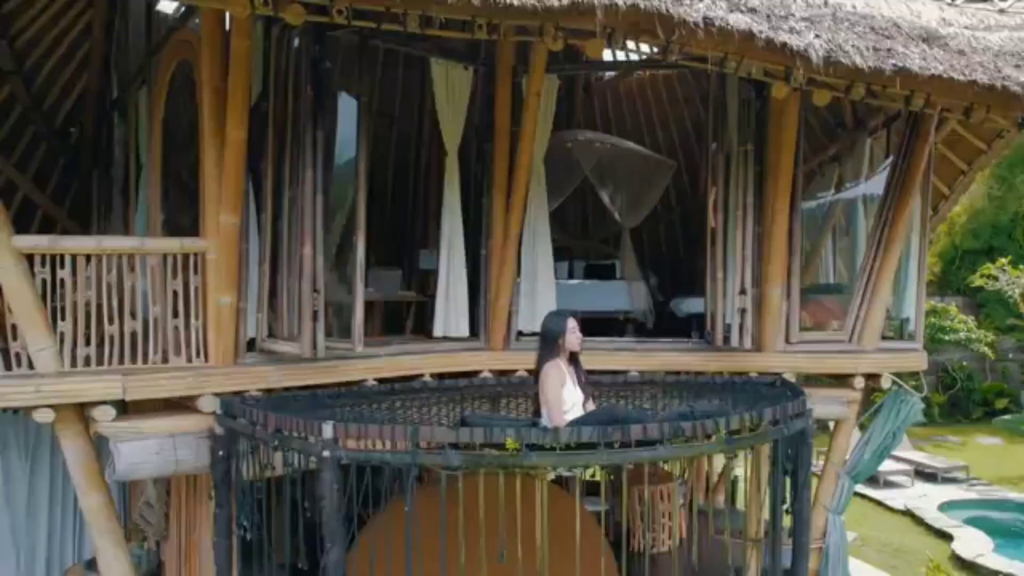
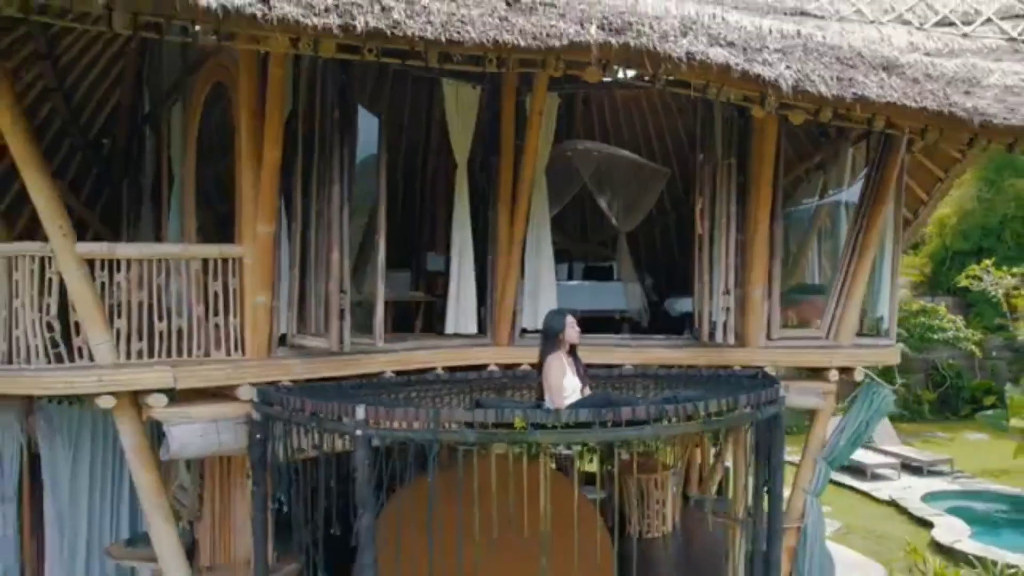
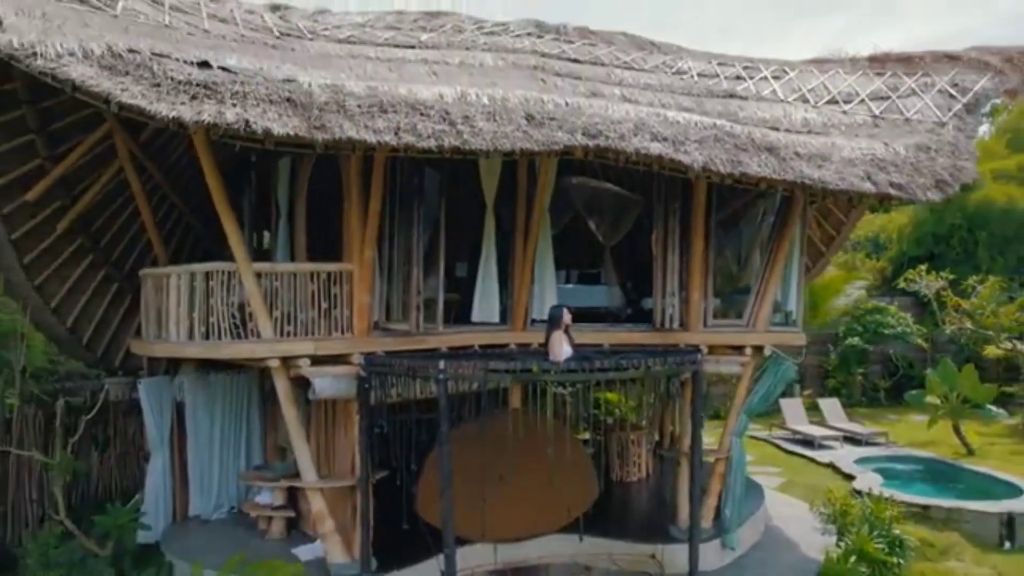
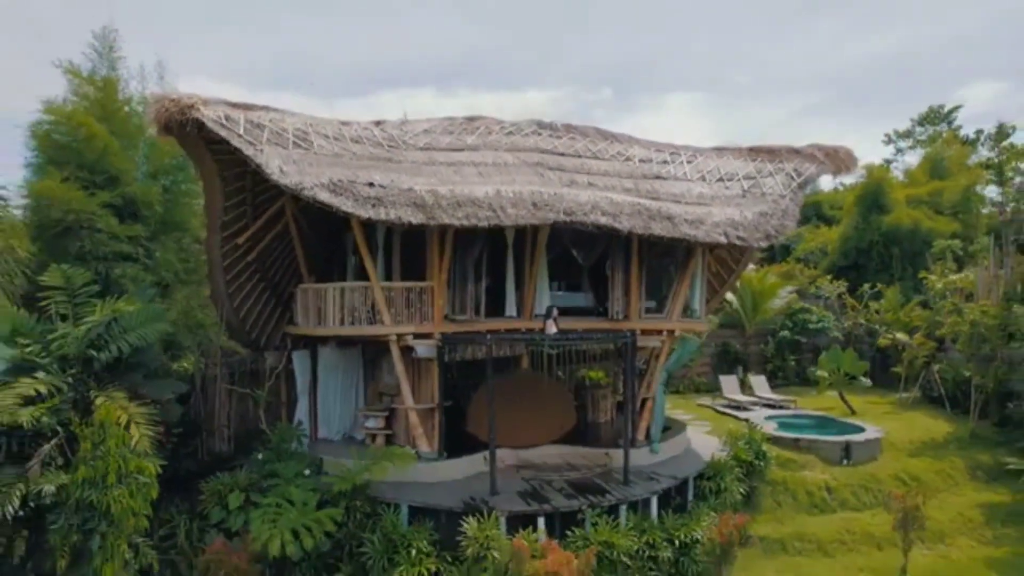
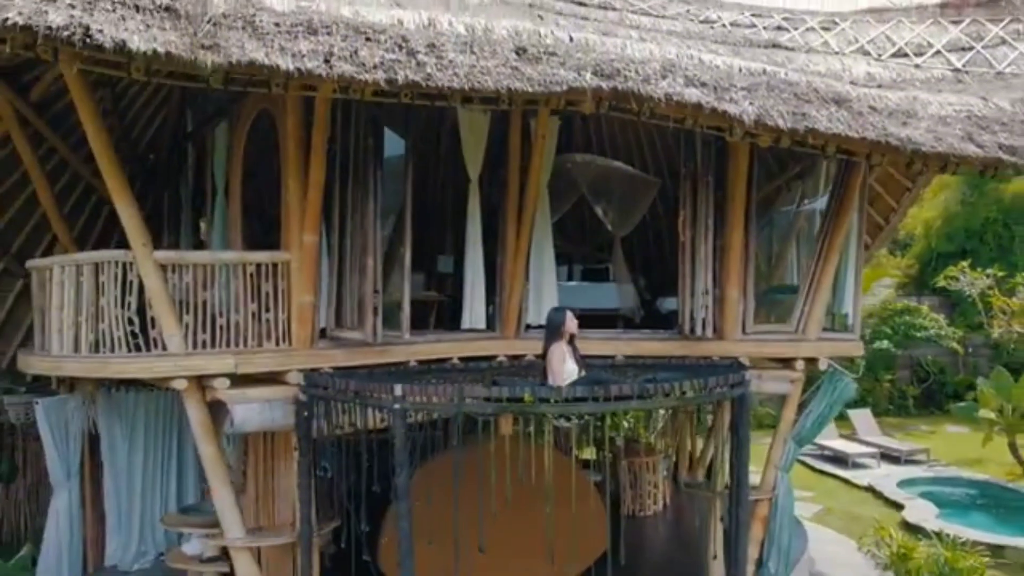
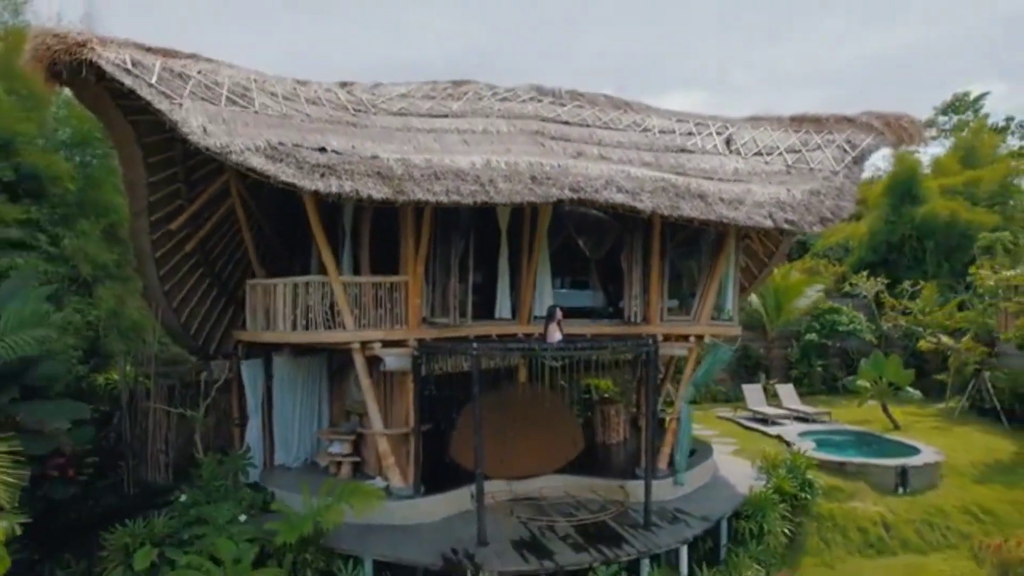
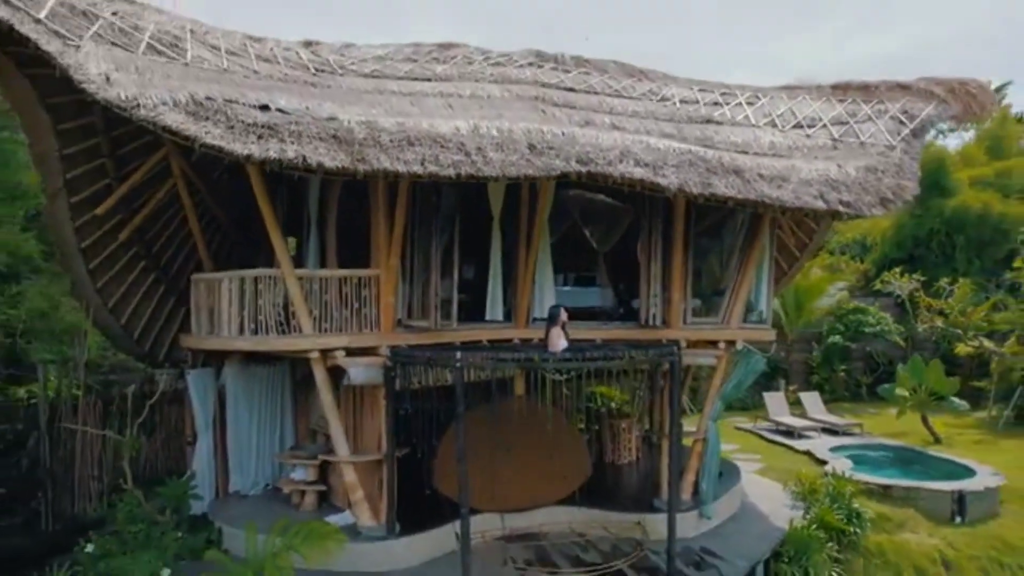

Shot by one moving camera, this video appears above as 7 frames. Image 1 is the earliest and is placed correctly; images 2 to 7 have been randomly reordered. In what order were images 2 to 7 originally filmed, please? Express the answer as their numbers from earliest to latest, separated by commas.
2, 5, 3, 7, 6, 4
